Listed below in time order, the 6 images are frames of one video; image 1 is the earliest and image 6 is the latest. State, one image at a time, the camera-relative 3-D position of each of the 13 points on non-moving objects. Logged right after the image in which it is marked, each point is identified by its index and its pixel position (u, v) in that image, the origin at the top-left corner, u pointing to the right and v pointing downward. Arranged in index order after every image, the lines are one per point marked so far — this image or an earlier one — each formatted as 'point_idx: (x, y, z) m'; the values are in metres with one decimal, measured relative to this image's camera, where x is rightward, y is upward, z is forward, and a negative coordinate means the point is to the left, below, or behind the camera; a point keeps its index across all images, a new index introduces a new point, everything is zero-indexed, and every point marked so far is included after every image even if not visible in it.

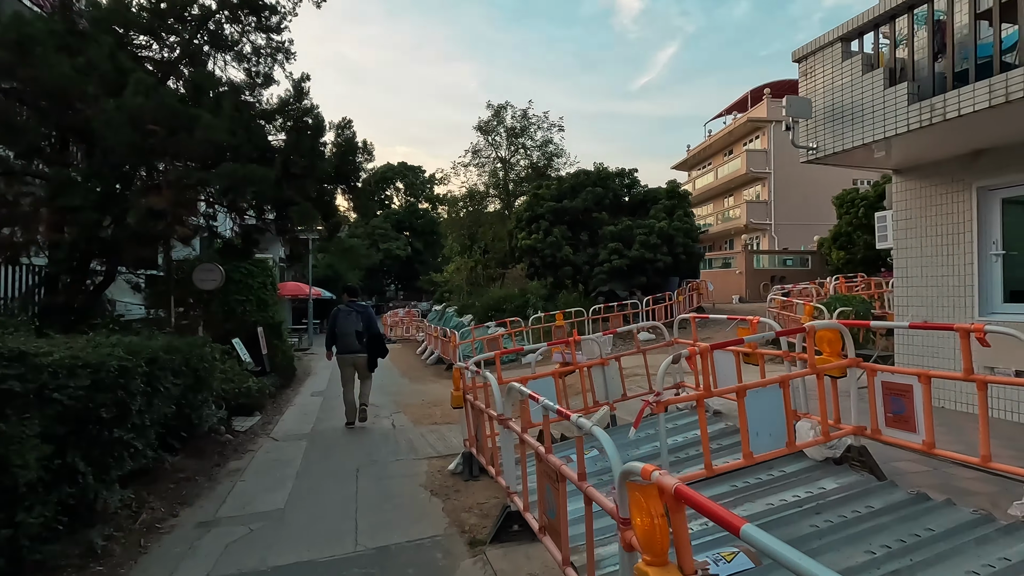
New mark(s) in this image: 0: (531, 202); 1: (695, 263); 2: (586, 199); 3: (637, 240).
0: (+0.7, +3.1, +18.8) m
1: (+6.0, +0.8, +17.5) m
2: (+2.6, +3.0, +18.2) m
3: (+4.0, +1.5, +16.9) m
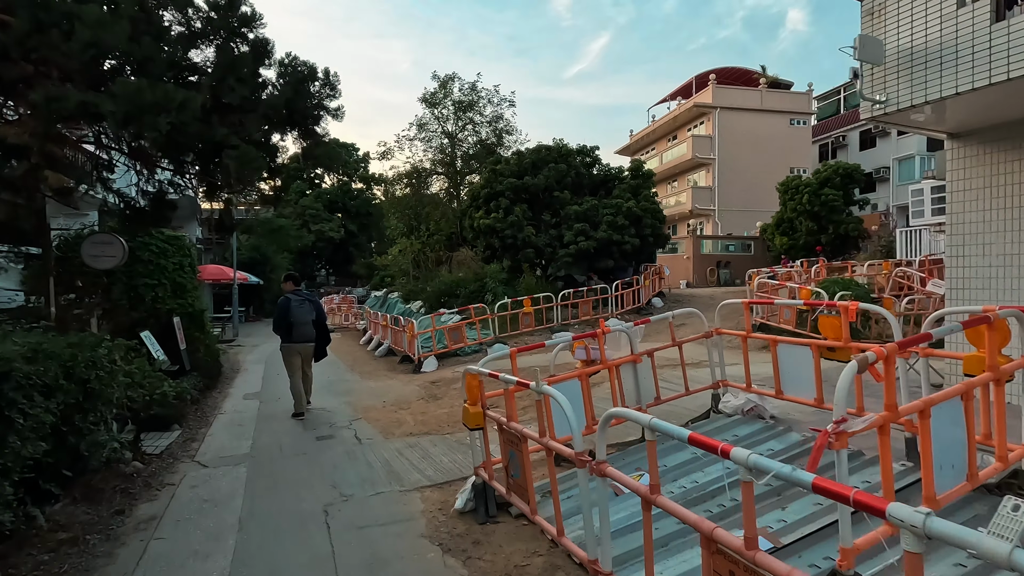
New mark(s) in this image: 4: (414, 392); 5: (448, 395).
0: (-0.7, +3.6, +17.3) m
1: (+4.7, +1.3, +16.8) m
2: (+1.2, +3.6, +17.0) m
3: (+2.8, +2.0, +15.9) m
4: (-1.7, -1.9, +9.3) m
5: (-1.0, -1.8, +9.0) m
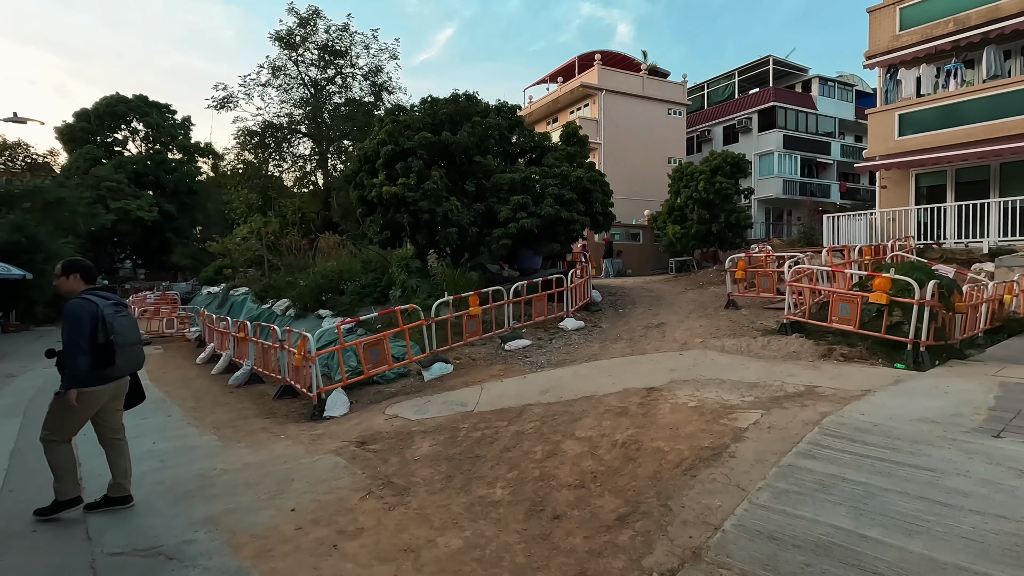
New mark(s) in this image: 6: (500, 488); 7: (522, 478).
0: (-2.9, +3.8, +12.9) m
1: (+2.5, +1.6, +13.9) m
2: (-1.0, +3.8, +13.0) m
3: (+0.9, +2.2, +12.5) m
4: (-1.6, -1.8, +5.0) m
5: (-0.8, -1.7, +4.8) m
6: (-0.1, -1.6, +4.4) m
7: (+0.1, -1.6, +4.5) m
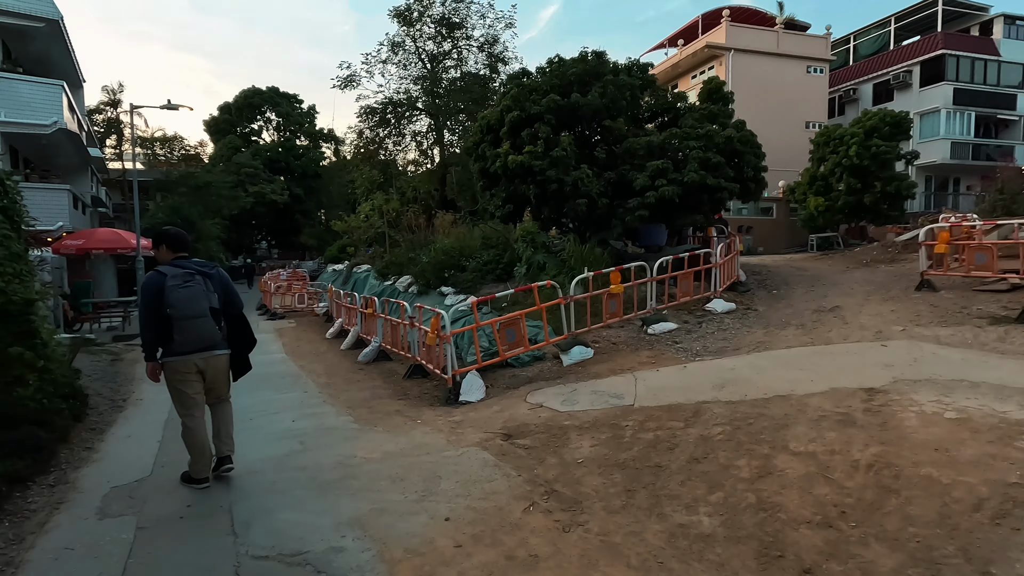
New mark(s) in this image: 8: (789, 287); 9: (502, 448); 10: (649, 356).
0: (0.0, +4.3, +12.0) m
1: (+5.5, +2.1, +12.1) m
2: (+2.0, +4.3, +11.8) m
3: (+3.7, +2.7, +11.0) m
4: (-0.1, -1.5, +4.2) m
5: (+0.6, -1.5, +3.9) m
6: (+1.2, -1.4, +3.4) m
7: (+1.4, -1.4, +3.5) m
8: (+6.0, 0.0, +11.6) m
9: (-0.1, -1.5, +5.0) m
10: (+1.9, -1.0, +7.6) m
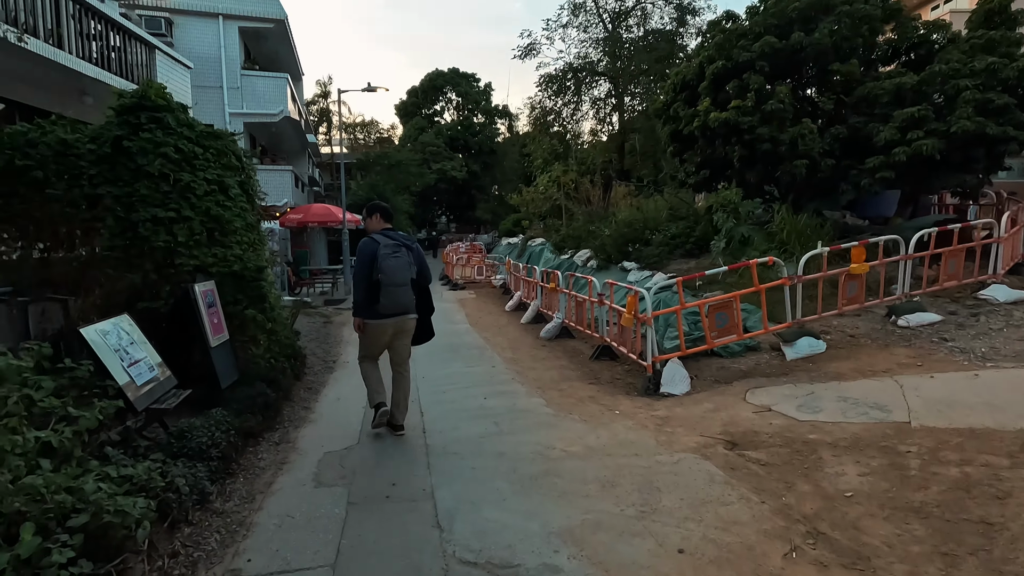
0: (+4.0, +4.8, +10.5) m
1: (+9.2, +2.3, +9.0) m
2: (+5.8, +4.7, +9.7) m
3: (+7.2, +3.0, +8.5) m
4: (+1.4, -1.4, +3.4) m
5: (+2.0, -1.4, +2.9) m
6: (+2.4, -1.4, +2.2) m
7: (+2.7, -1.3, +2.2) m
8: (+9.5, +0.3, +8.5) m
9: (+1.7, -1.3, +4.1) m
10: (+4.4, -0.7, +5.9) m
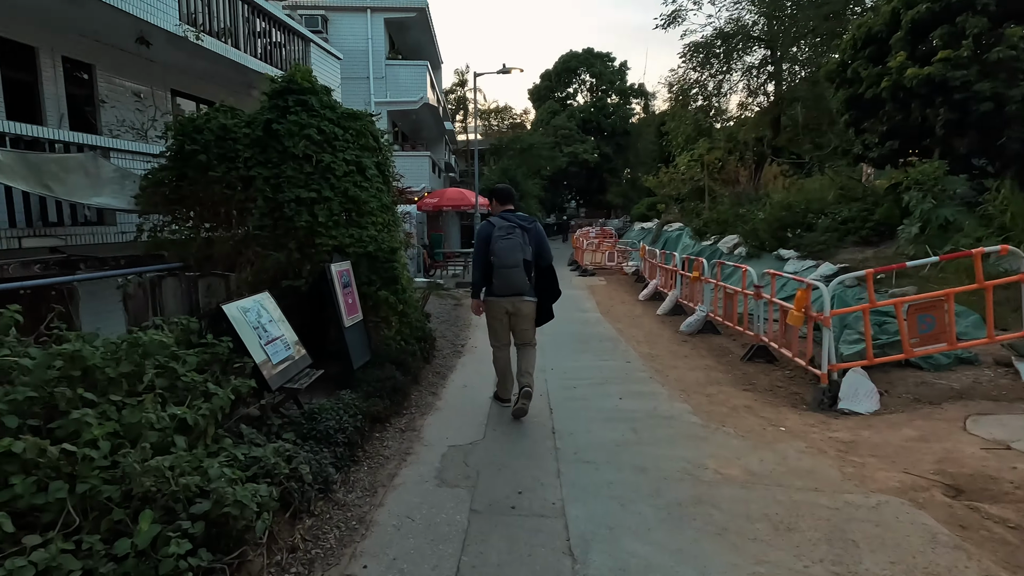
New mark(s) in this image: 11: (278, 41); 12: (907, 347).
0: (+6.5, +4.9, +8.5) m
1: (+11.1, +2.2, +6.0) m
2: (+8.1, +4.7, +7.4) m
3: (+9.1, +2.9, +6.0) m
4: (+2.2, -1.4, +2.5) m
5: (+2.6, -1.4, +1.8) m
6: (+2.9, -1.4, +1.0) m
7: (+3.1, -1.4, +1.0) m
8: (+11.3, +0.1, +5.5) m
9: (+2.6, -1.3, +3.1) m
10: (+5.6, -0.8, +4.2) m
11: (-4.6, +4.9, +10.5) m
12: (+3.8, -0.6, +5.1) m
